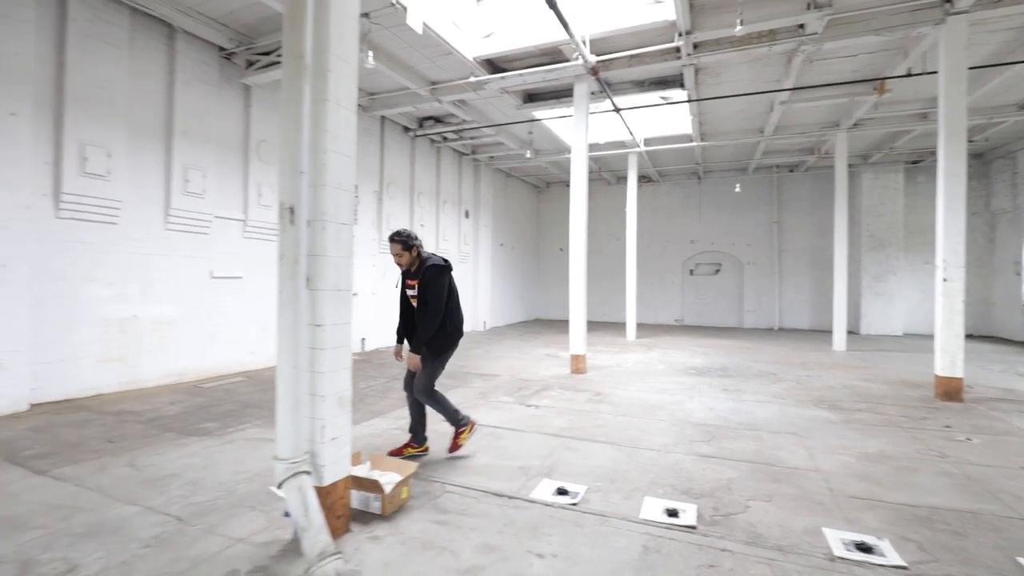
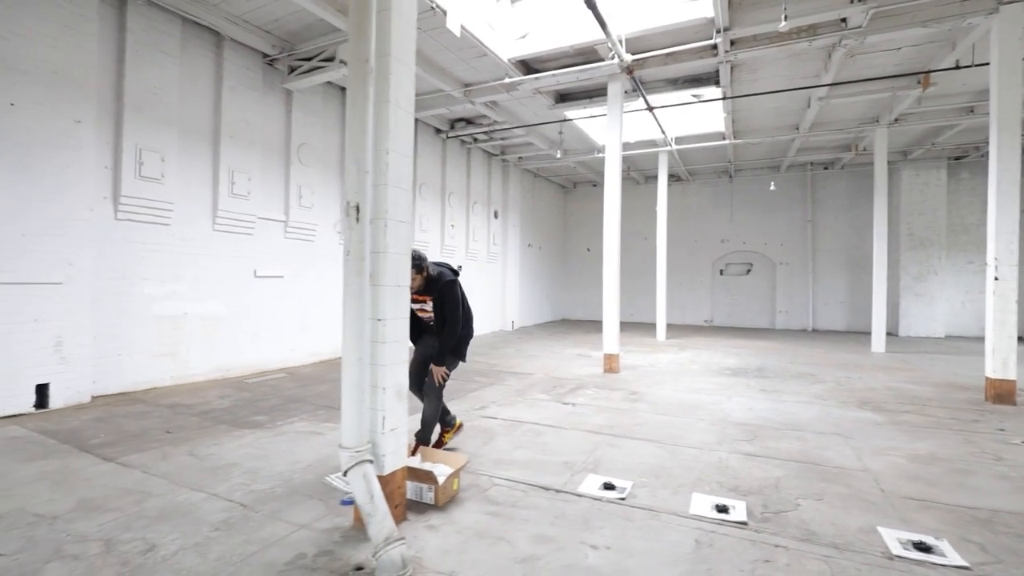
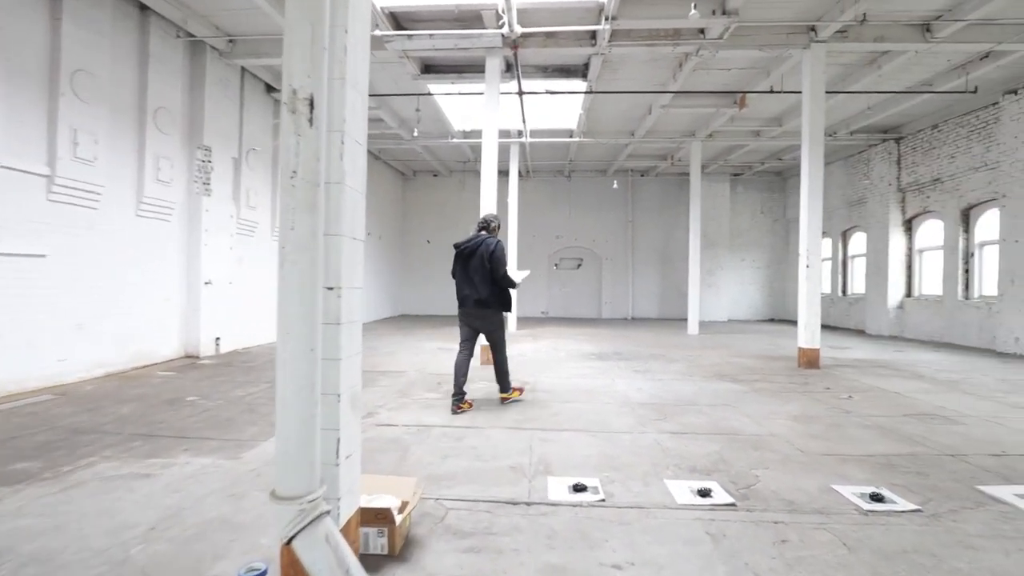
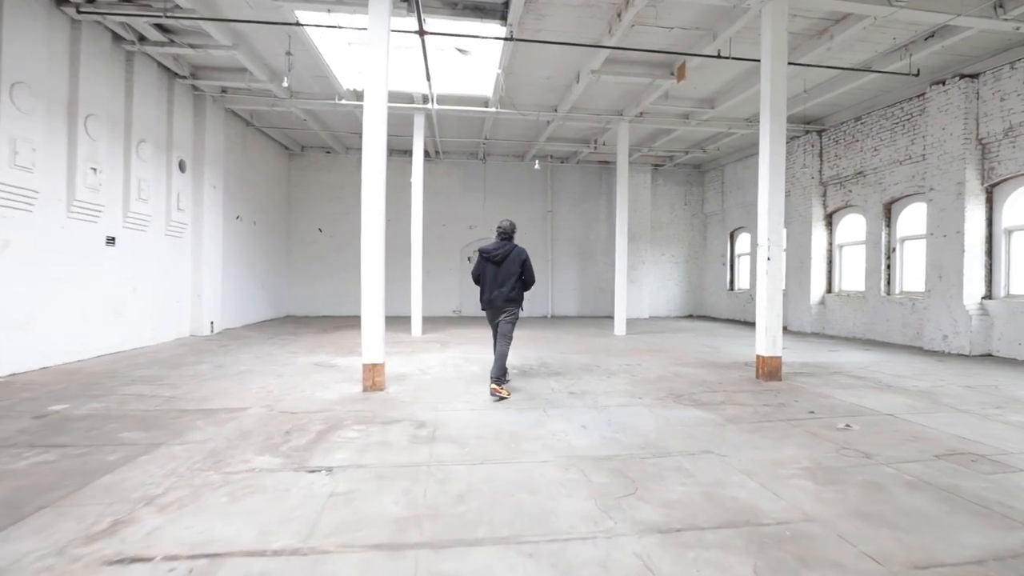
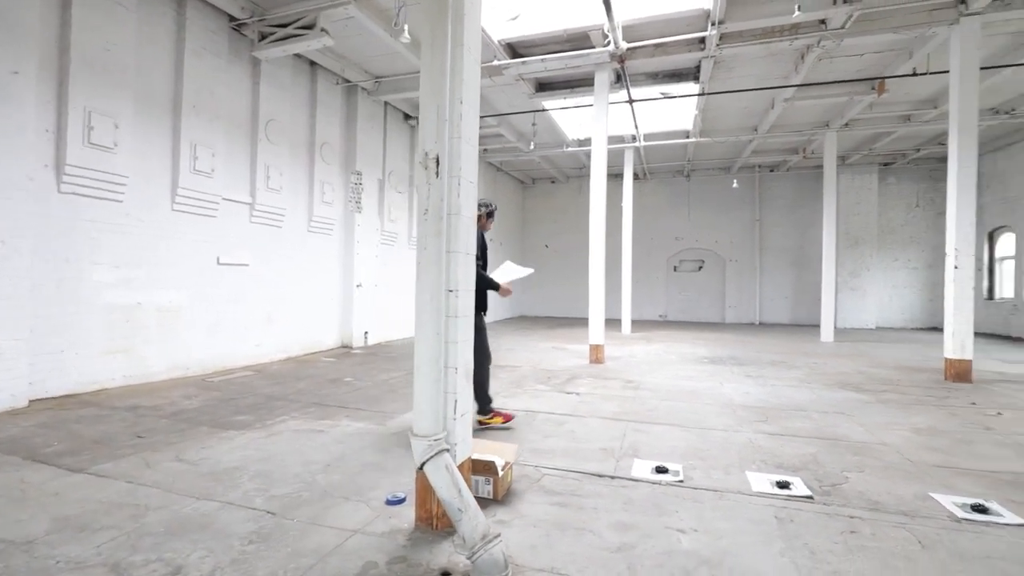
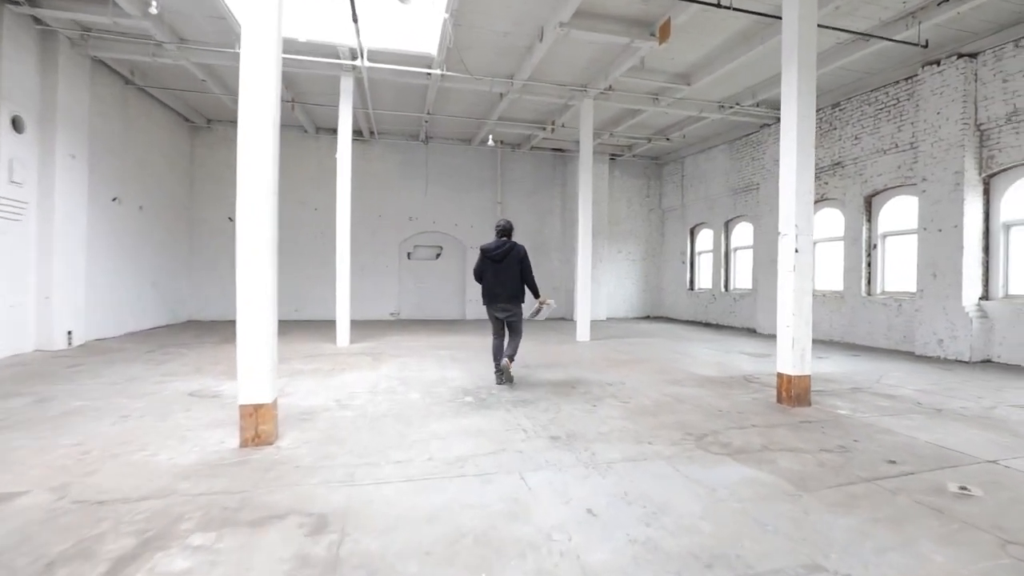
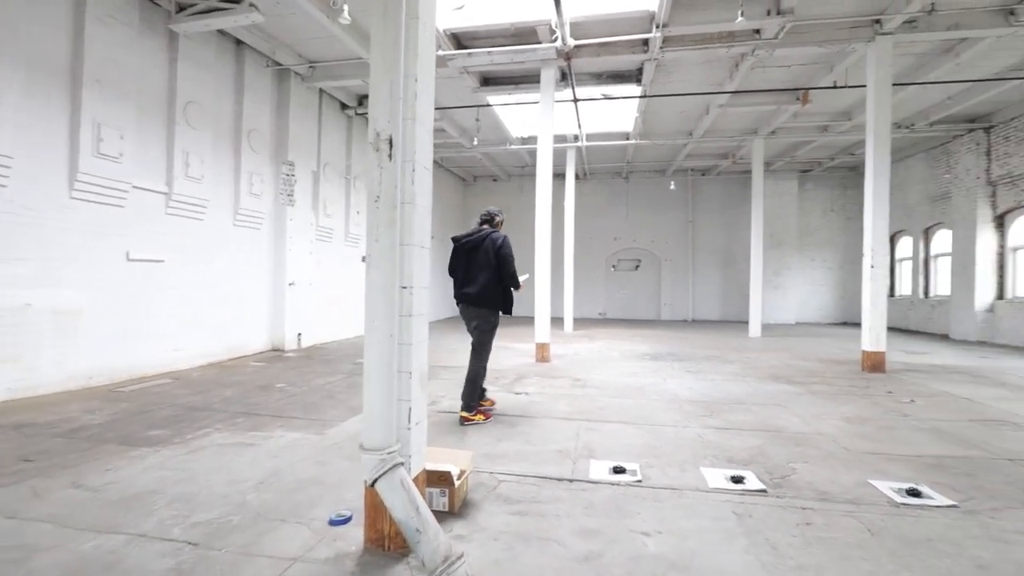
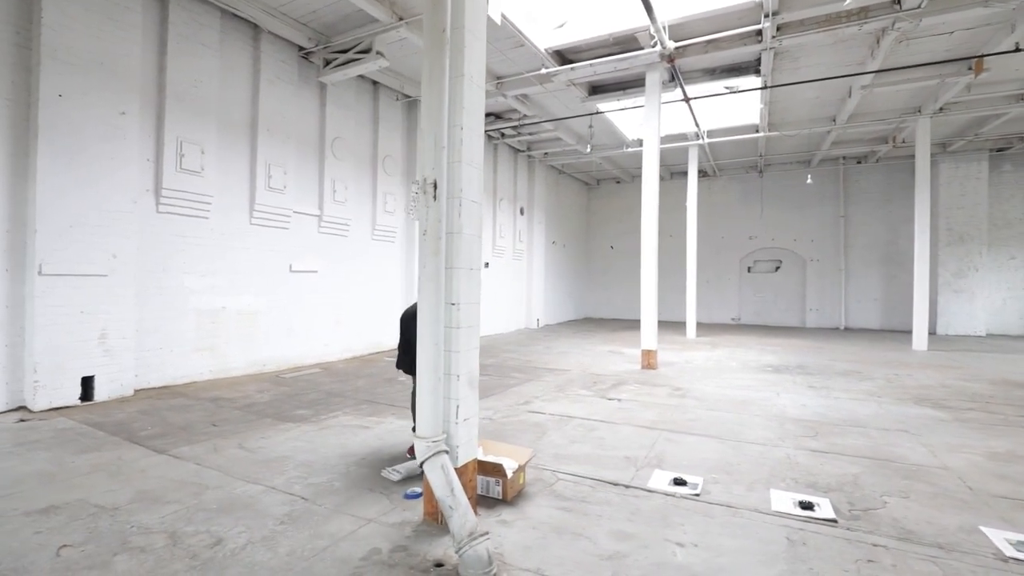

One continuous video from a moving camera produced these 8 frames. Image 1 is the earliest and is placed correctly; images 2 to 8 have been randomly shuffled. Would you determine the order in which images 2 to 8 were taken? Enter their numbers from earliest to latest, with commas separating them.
2, 8, 5, 7, 3, 4, 6
